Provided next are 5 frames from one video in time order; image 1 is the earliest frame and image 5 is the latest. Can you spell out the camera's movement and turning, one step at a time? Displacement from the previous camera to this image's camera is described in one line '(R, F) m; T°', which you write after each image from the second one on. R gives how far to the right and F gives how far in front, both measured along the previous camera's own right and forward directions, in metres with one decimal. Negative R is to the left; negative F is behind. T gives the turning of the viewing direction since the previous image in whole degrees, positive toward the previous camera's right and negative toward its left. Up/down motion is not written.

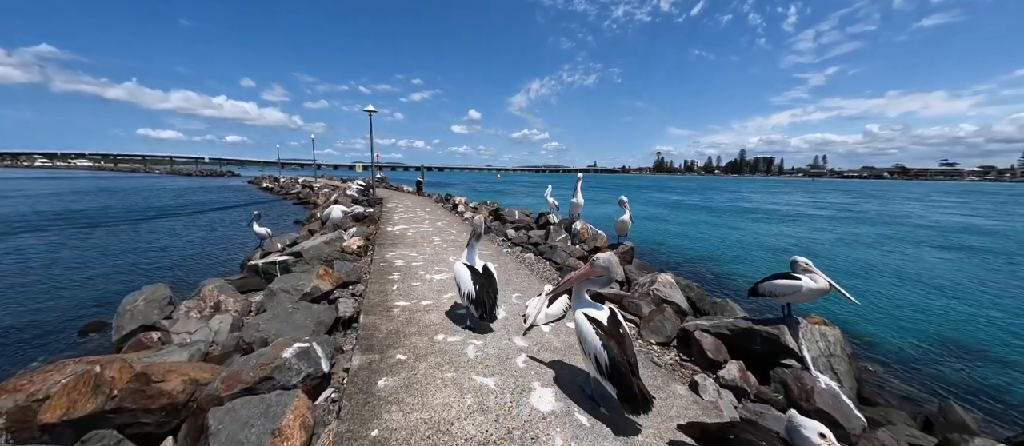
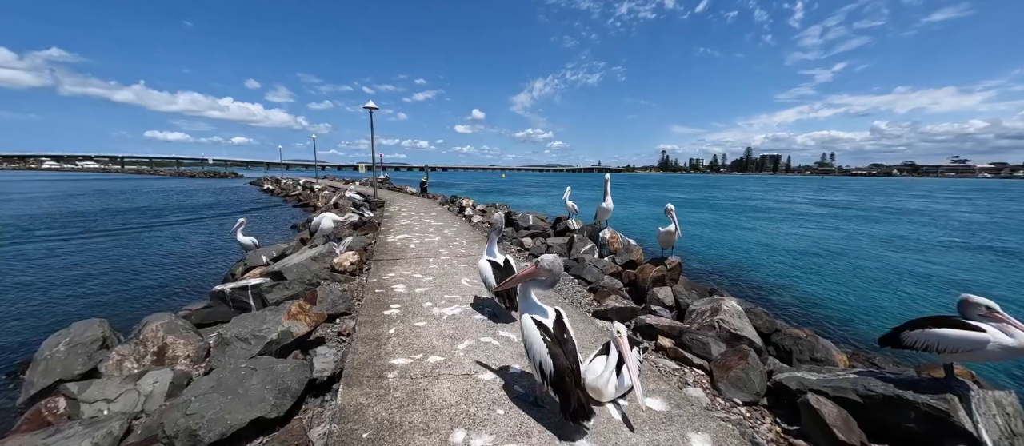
(-0.4, +1.5) m; -1°
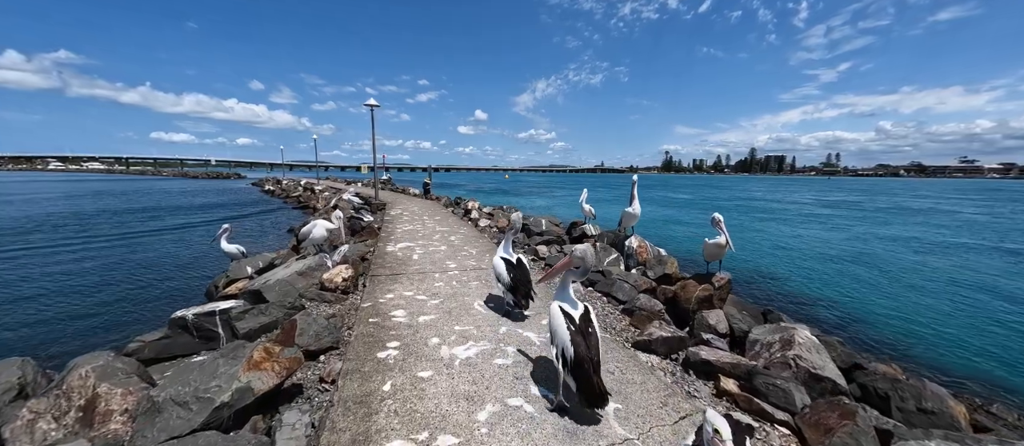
(-0.3, +1.1) m; 0°
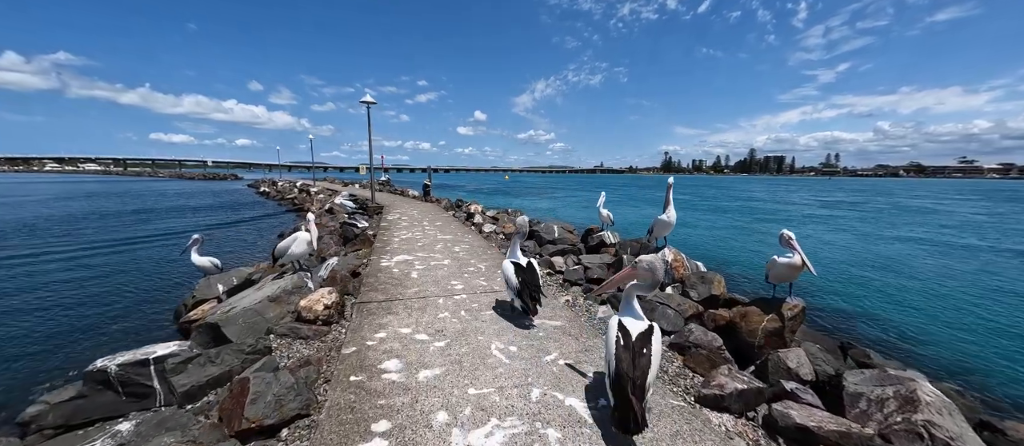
(-0.3, +1.3) m; 0°
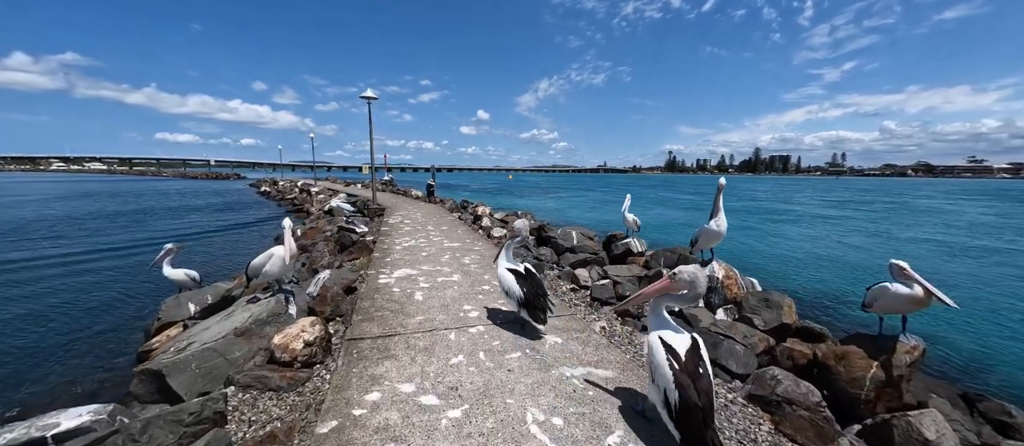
(-0.3, +1.2) m; 0°
